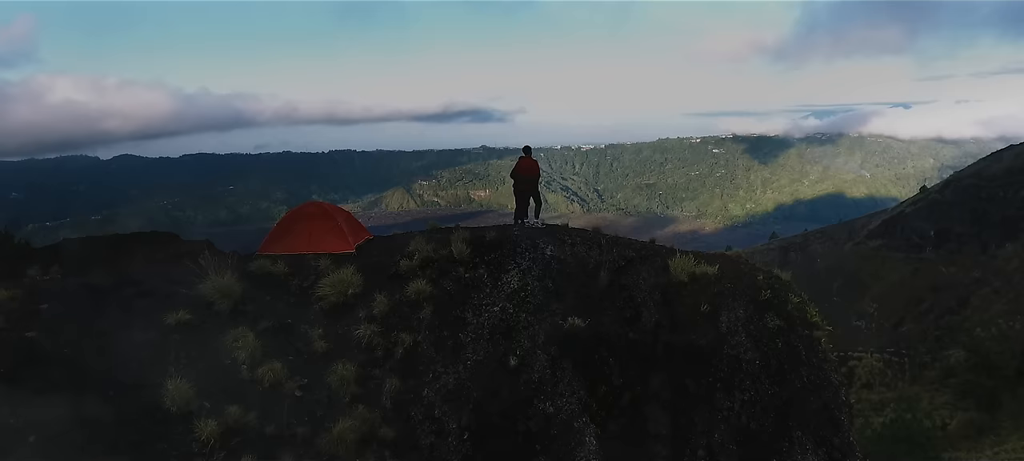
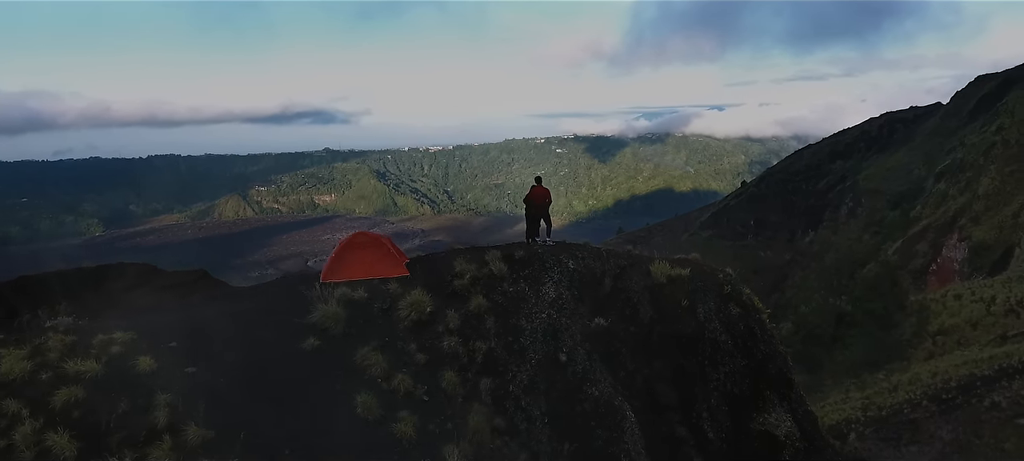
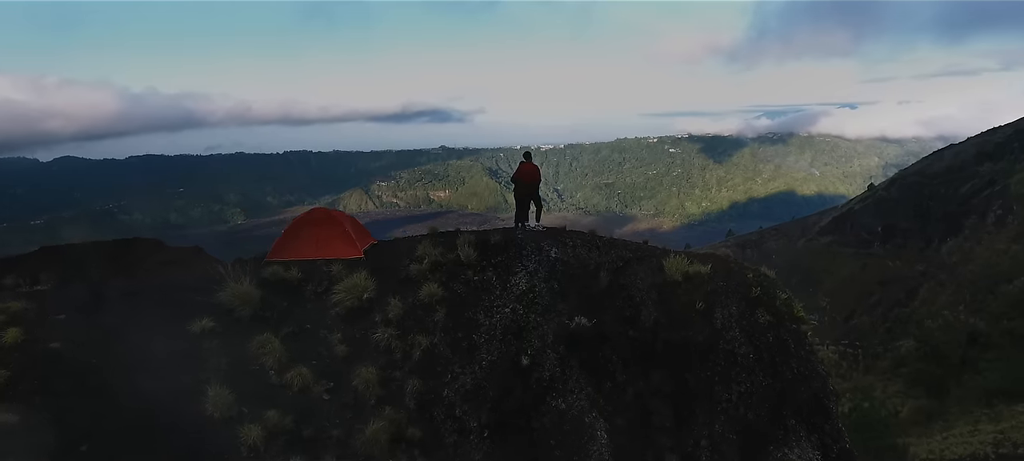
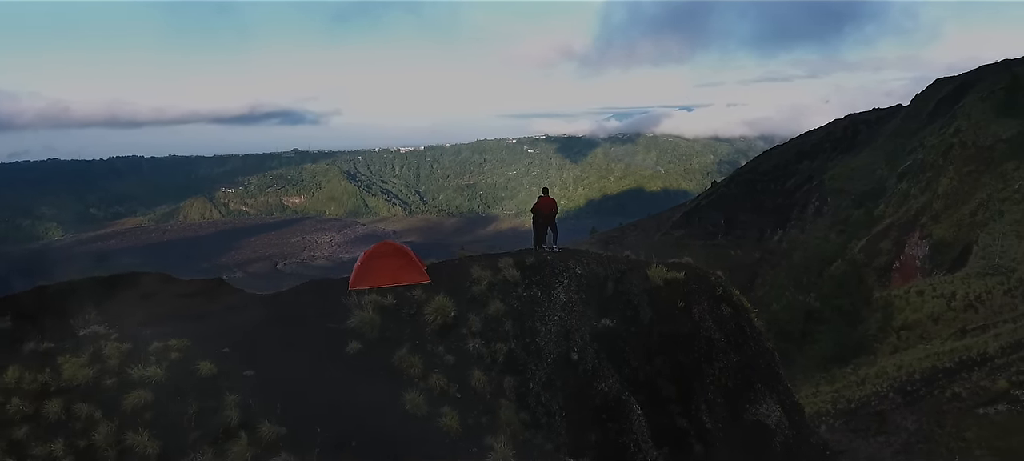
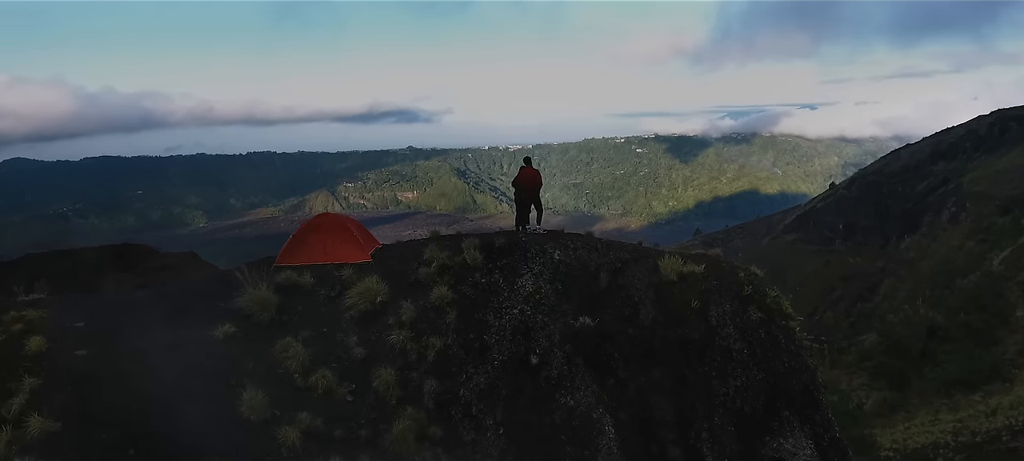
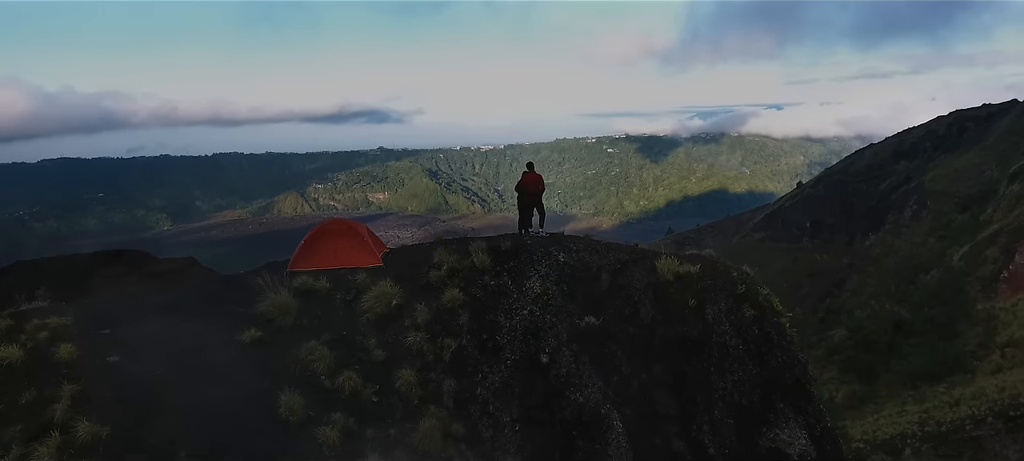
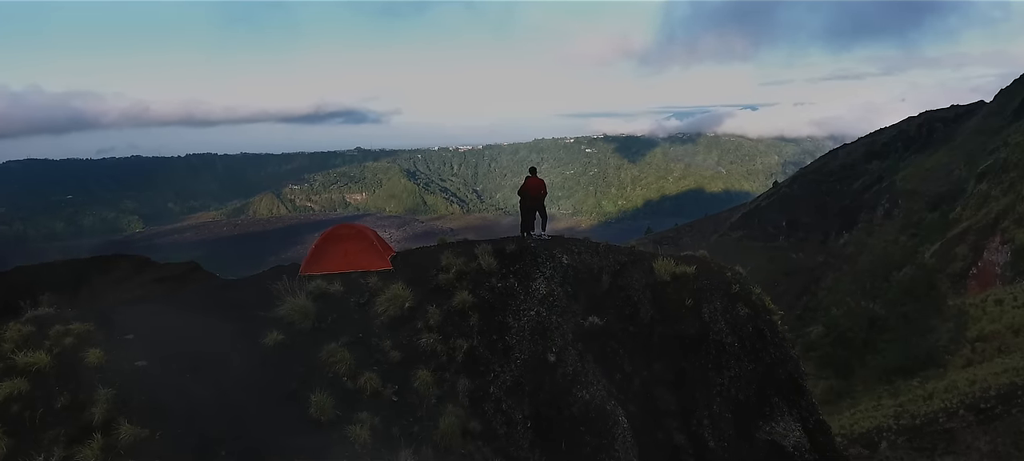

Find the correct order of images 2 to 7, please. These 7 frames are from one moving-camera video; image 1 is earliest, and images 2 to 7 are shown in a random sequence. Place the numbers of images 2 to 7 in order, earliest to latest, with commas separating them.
3, 5, 6, 7, 2, 4
